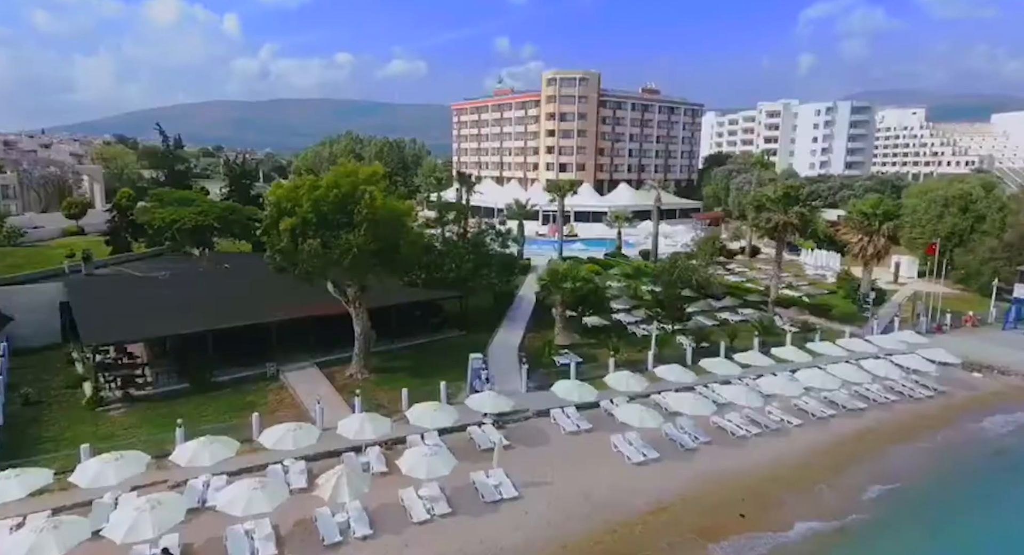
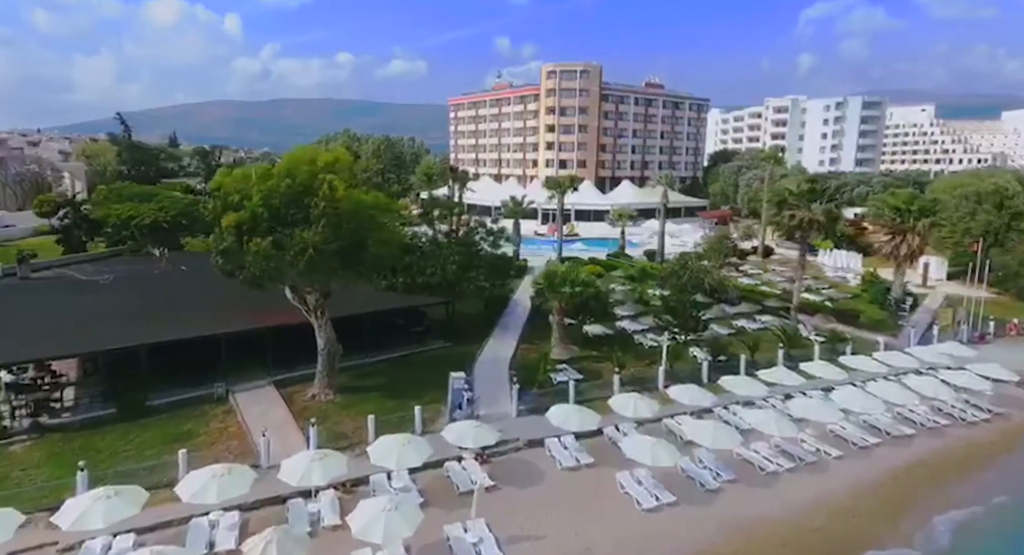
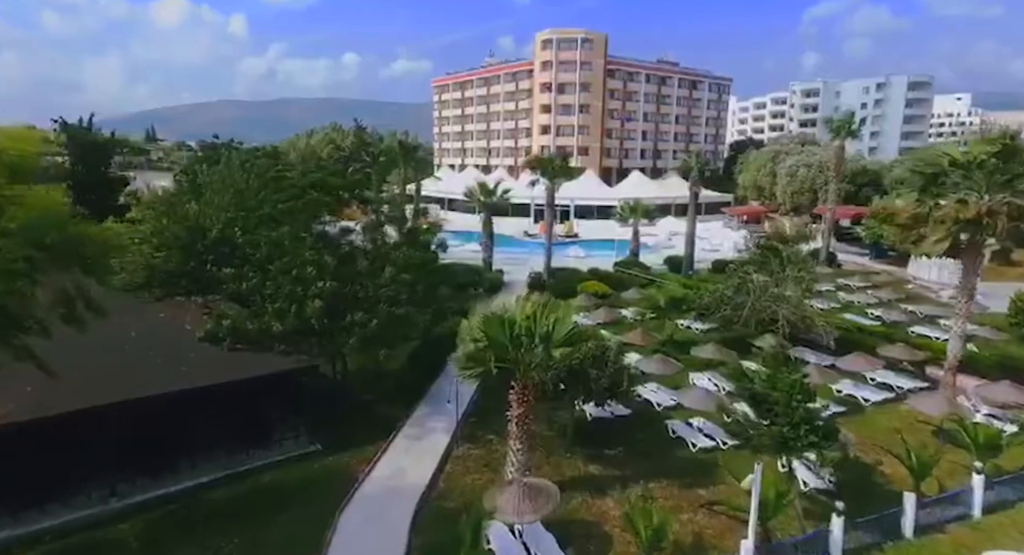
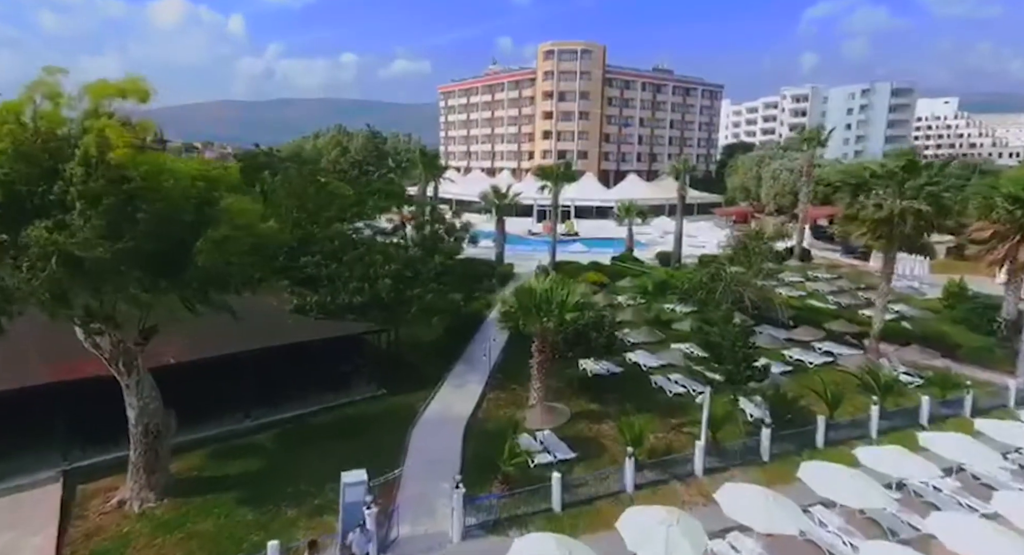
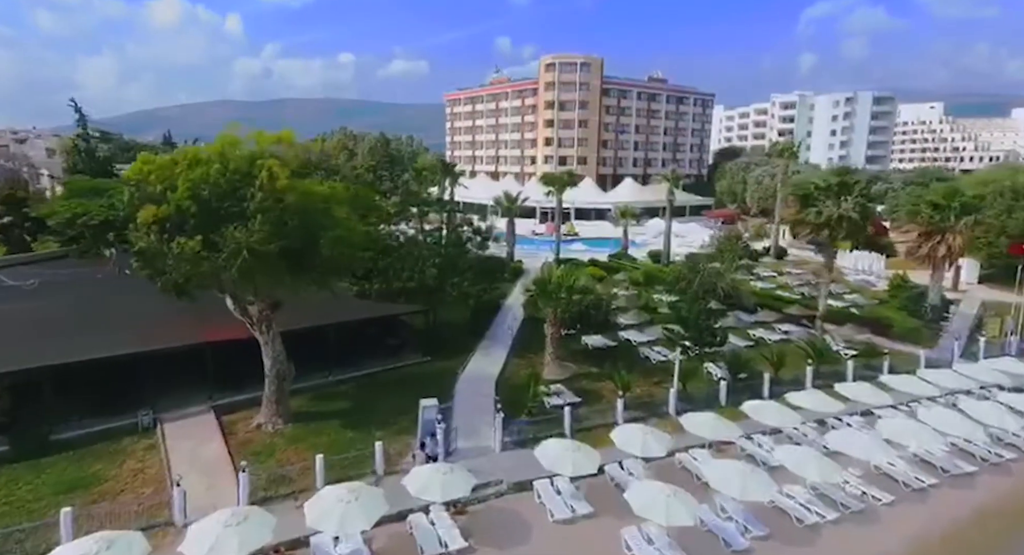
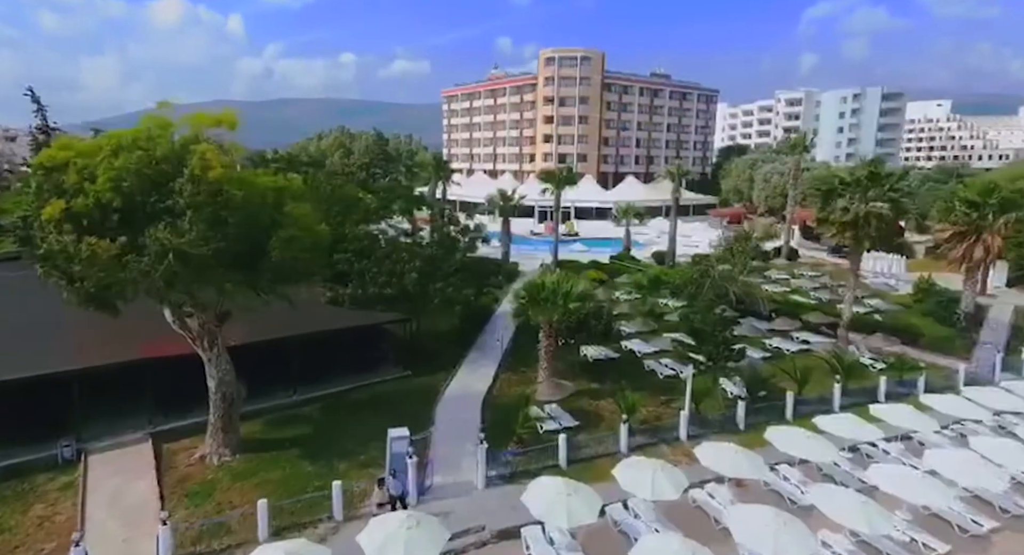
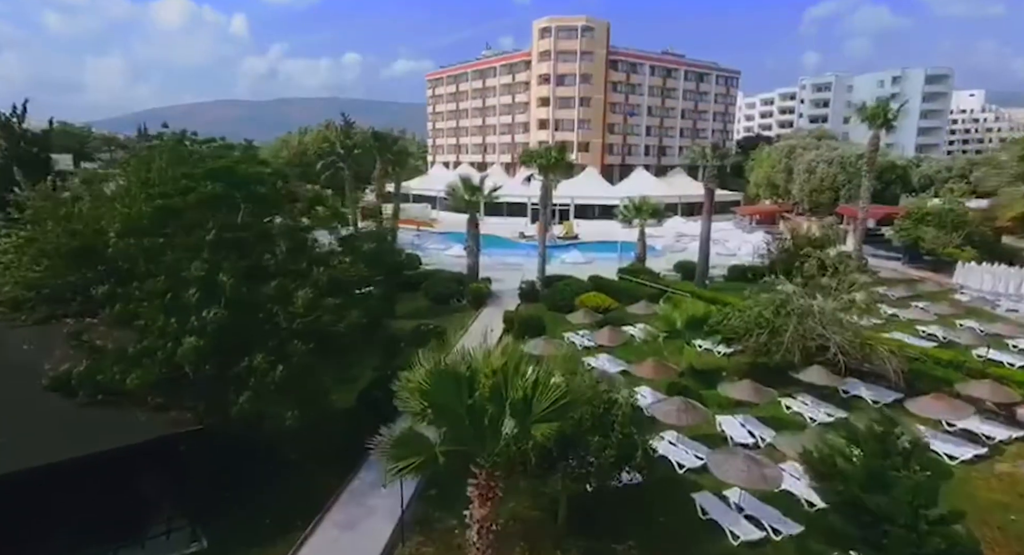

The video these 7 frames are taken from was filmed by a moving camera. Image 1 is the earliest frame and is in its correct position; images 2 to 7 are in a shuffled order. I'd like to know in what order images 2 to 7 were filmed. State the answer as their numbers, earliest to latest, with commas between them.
2, 5, 6, 4, 3, 7
